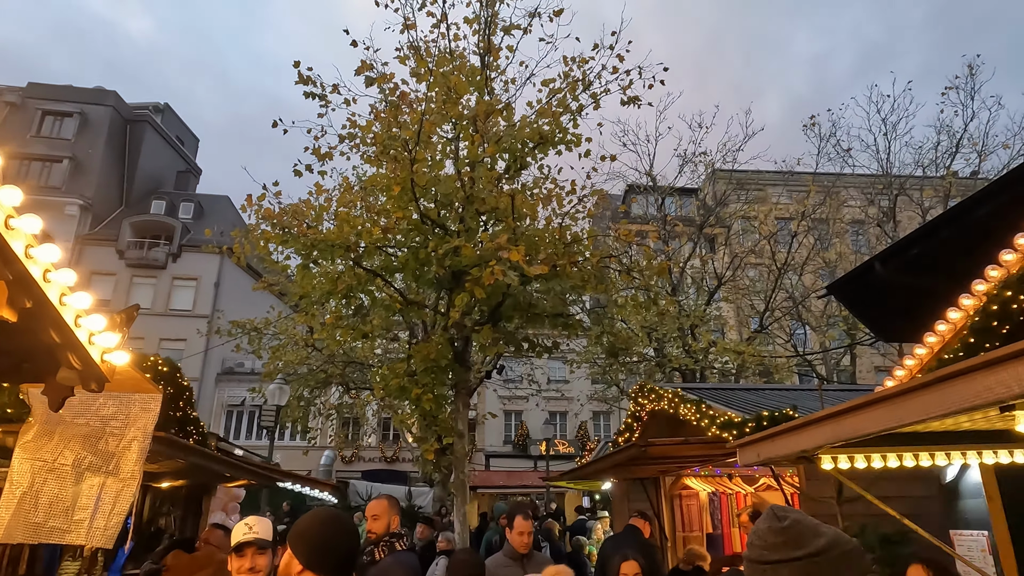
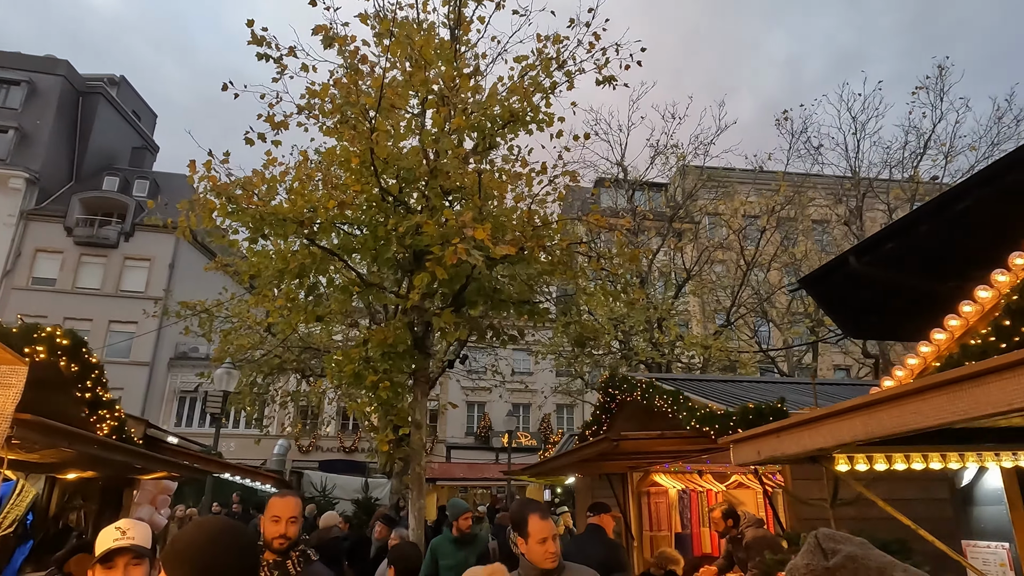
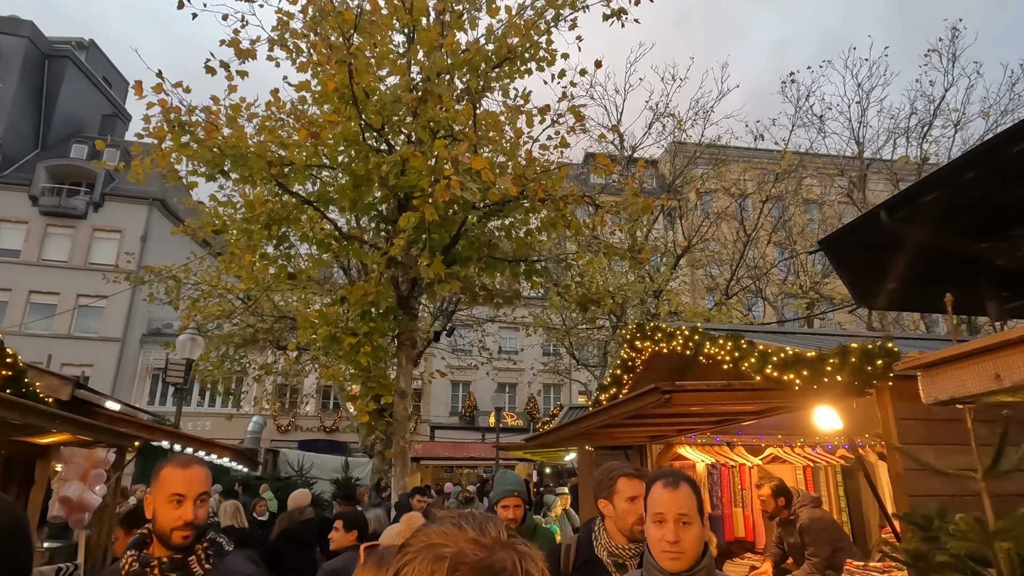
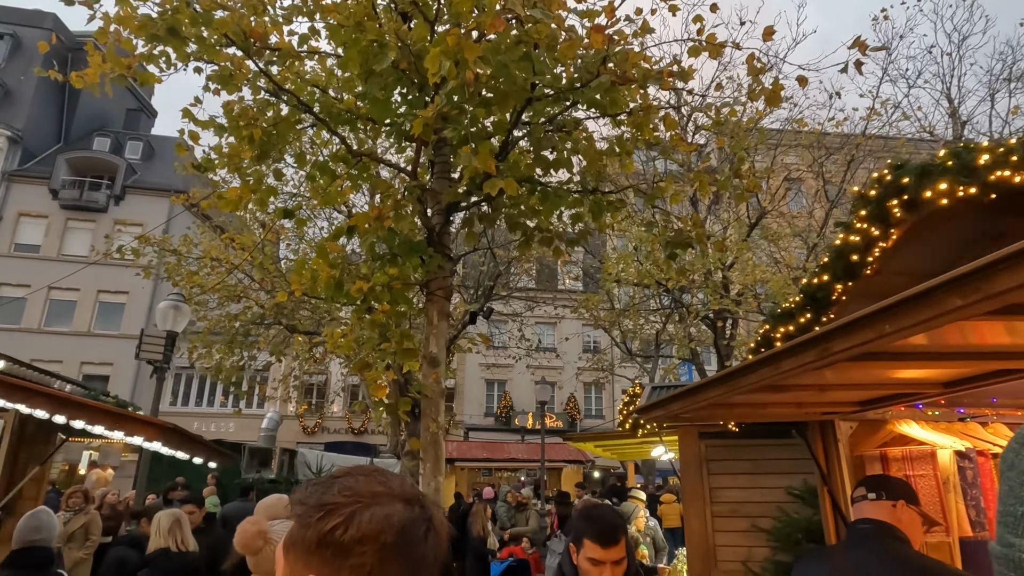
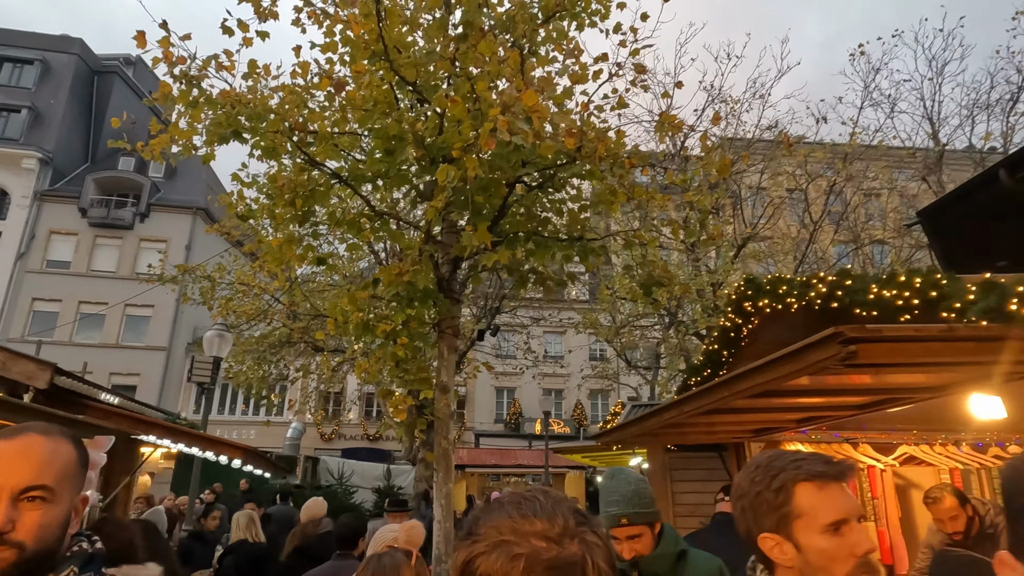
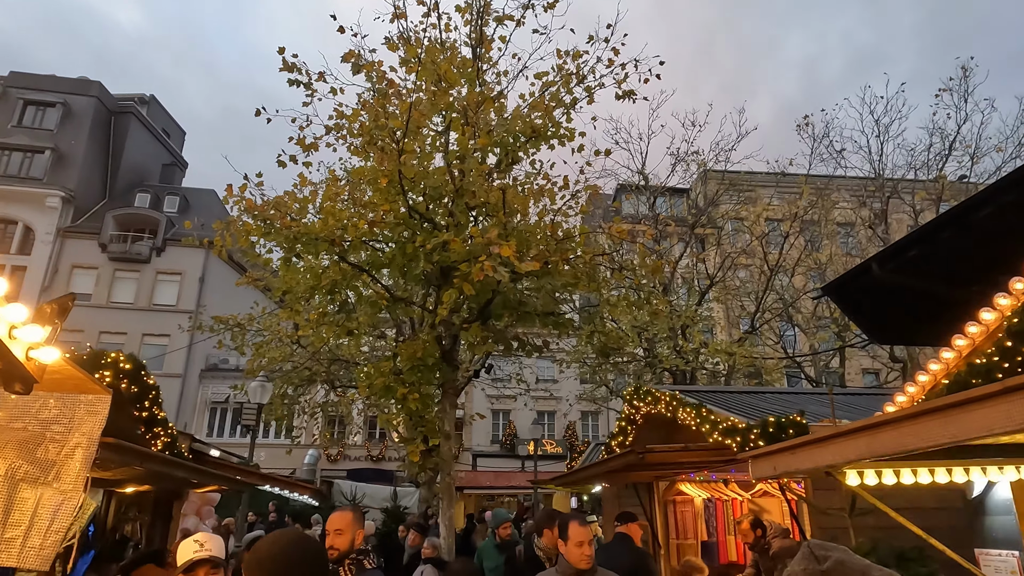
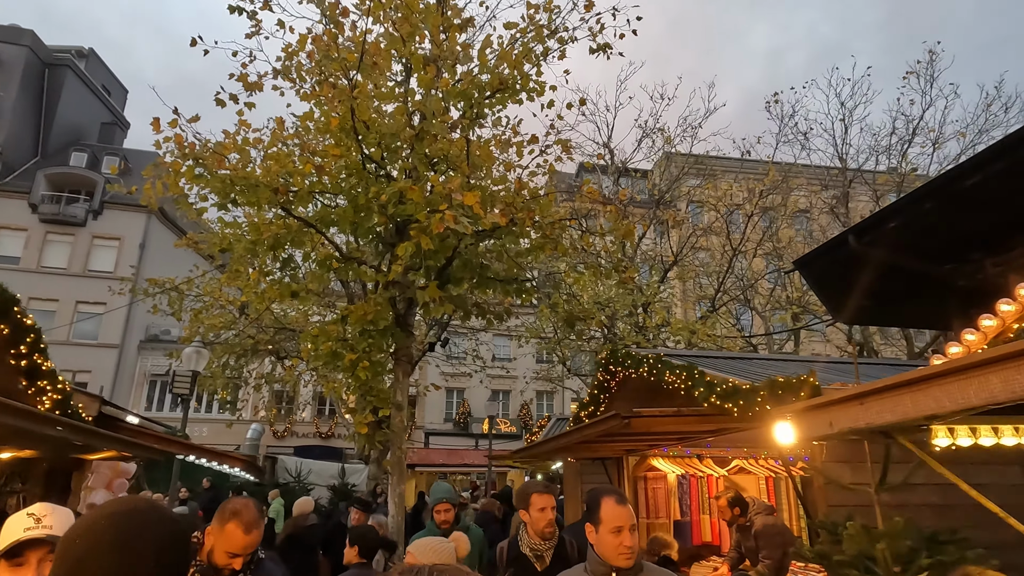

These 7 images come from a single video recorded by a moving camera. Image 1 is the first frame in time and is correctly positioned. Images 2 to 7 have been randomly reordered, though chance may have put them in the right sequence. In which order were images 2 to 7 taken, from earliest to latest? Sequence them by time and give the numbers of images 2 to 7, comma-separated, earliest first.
6, 2, 7, 3, 5, 4
